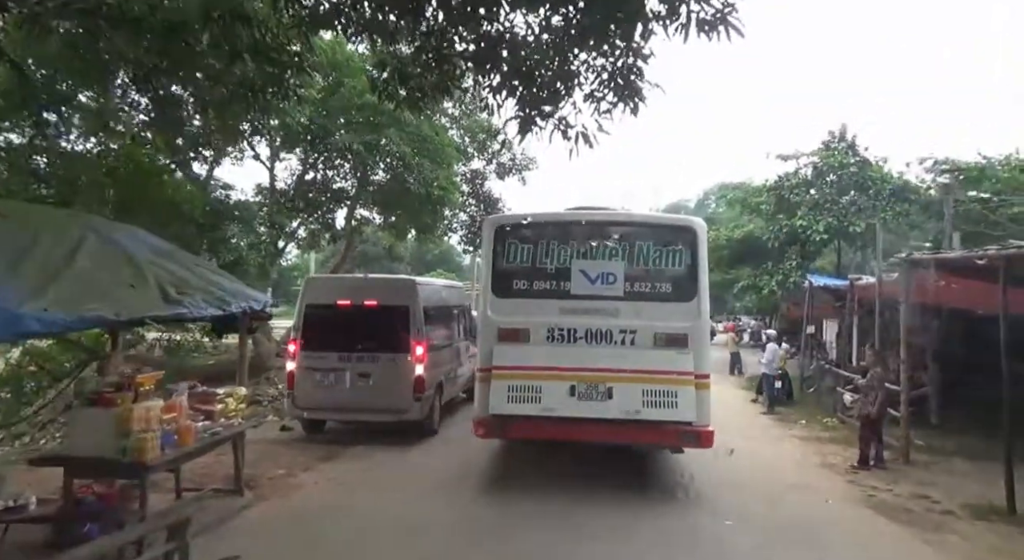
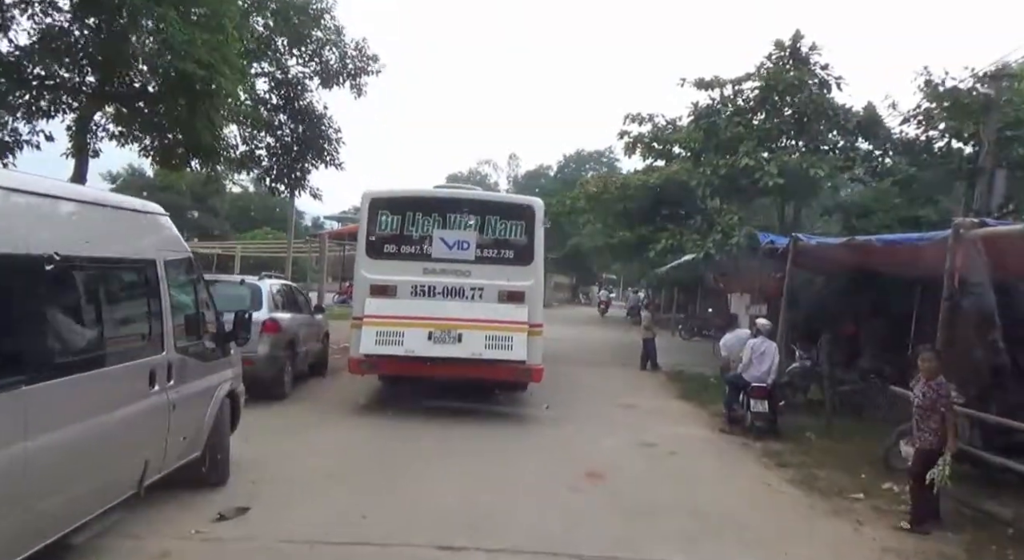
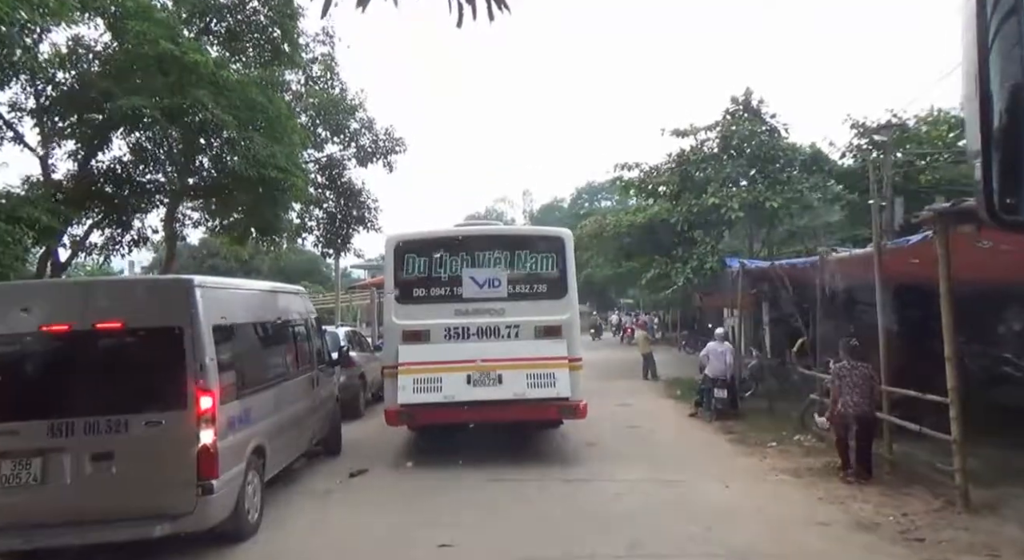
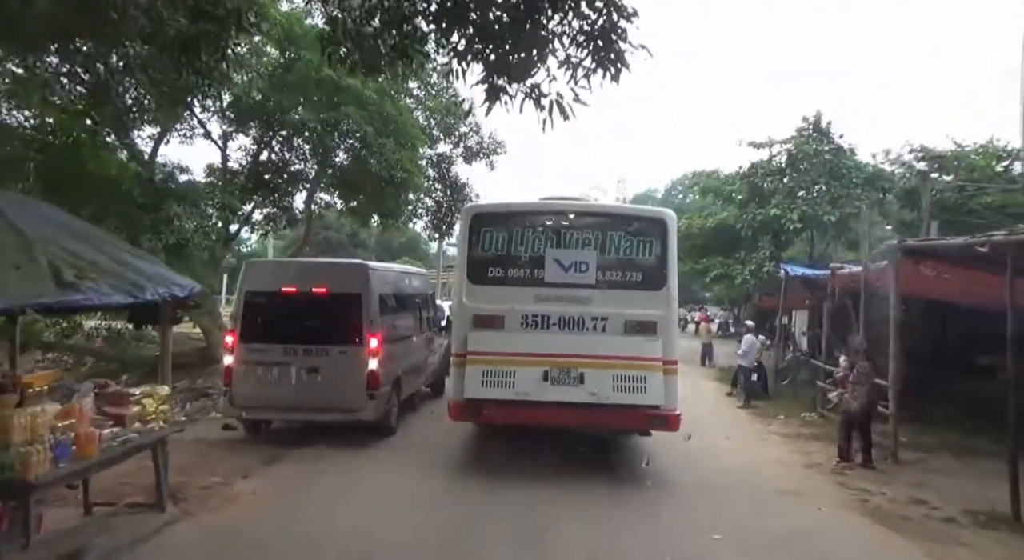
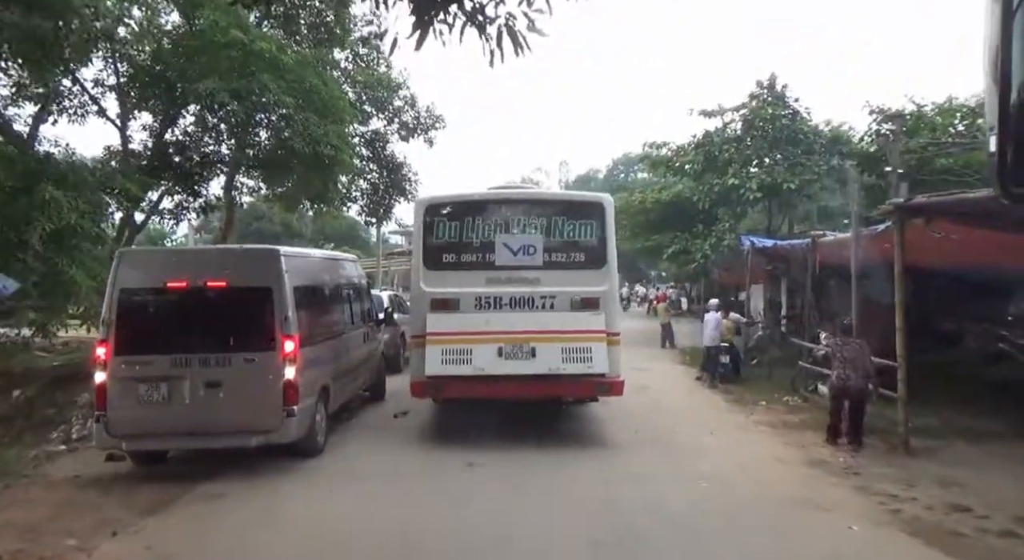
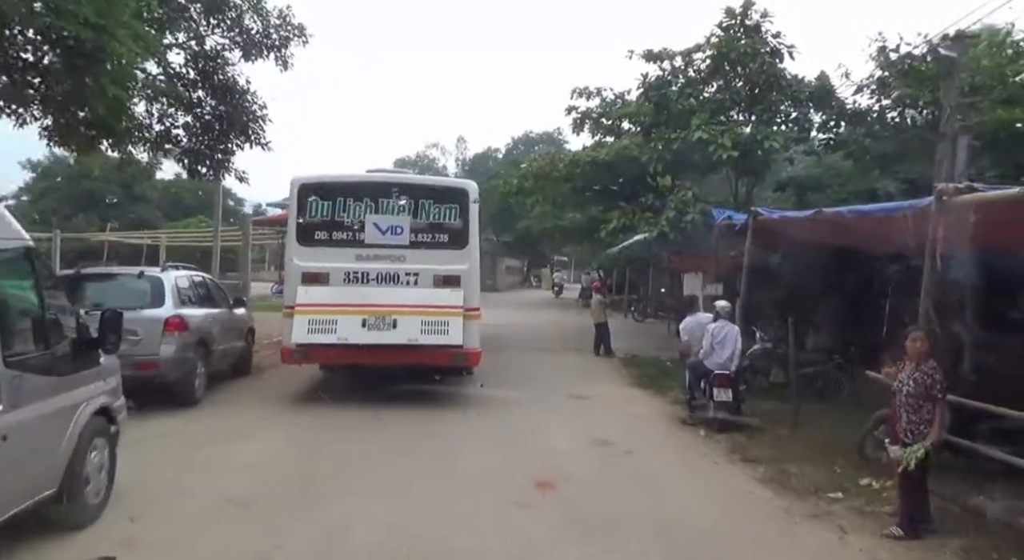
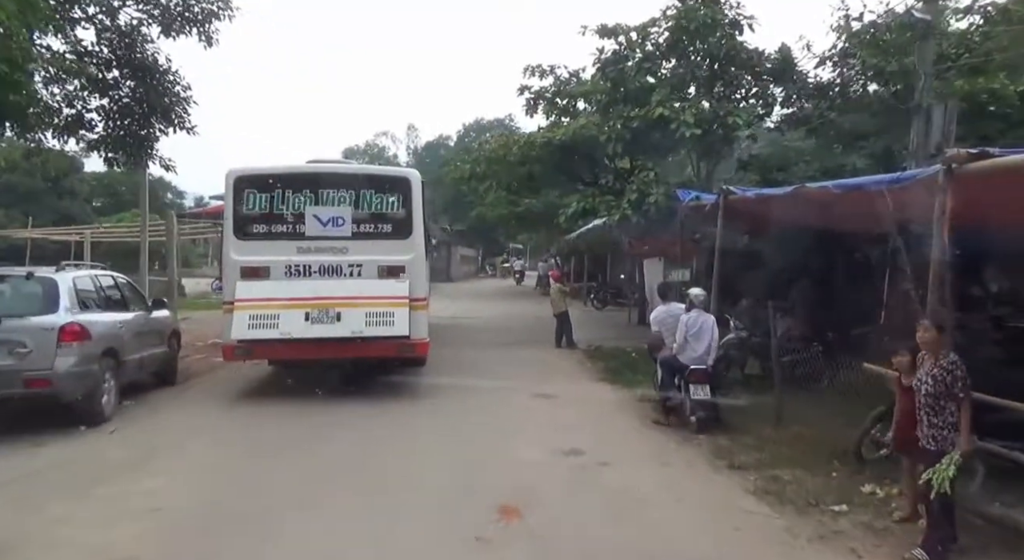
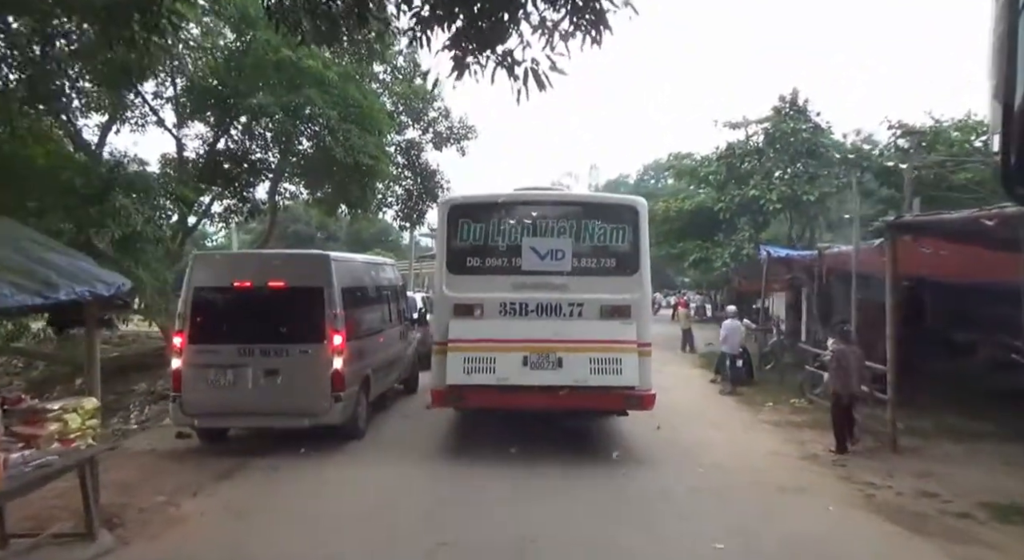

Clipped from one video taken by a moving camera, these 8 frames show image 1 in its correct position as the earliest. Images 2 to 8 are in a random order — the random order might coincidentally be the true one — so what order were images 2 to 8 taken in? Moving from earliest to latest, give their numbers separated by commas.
4, 8, 5, 3, 2, 6, 7
